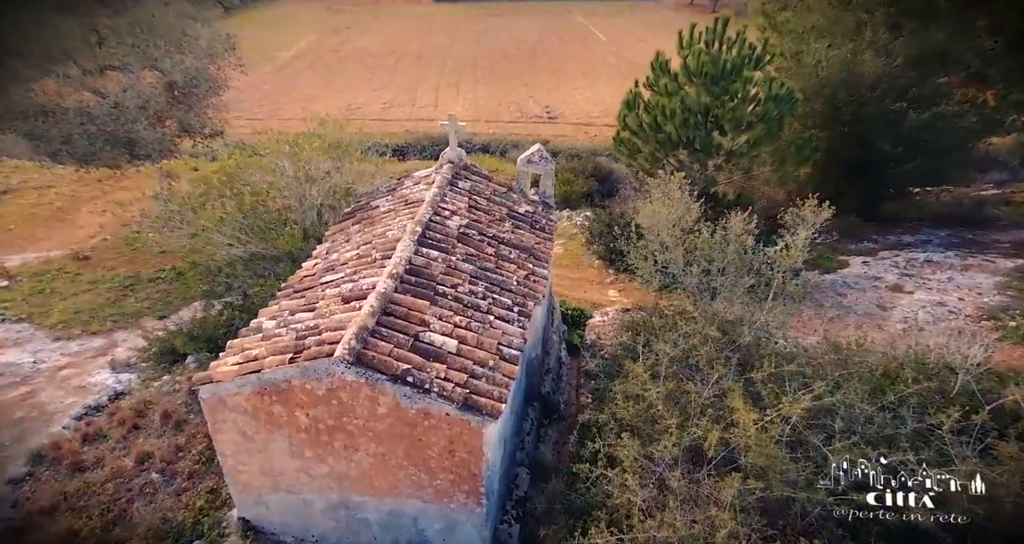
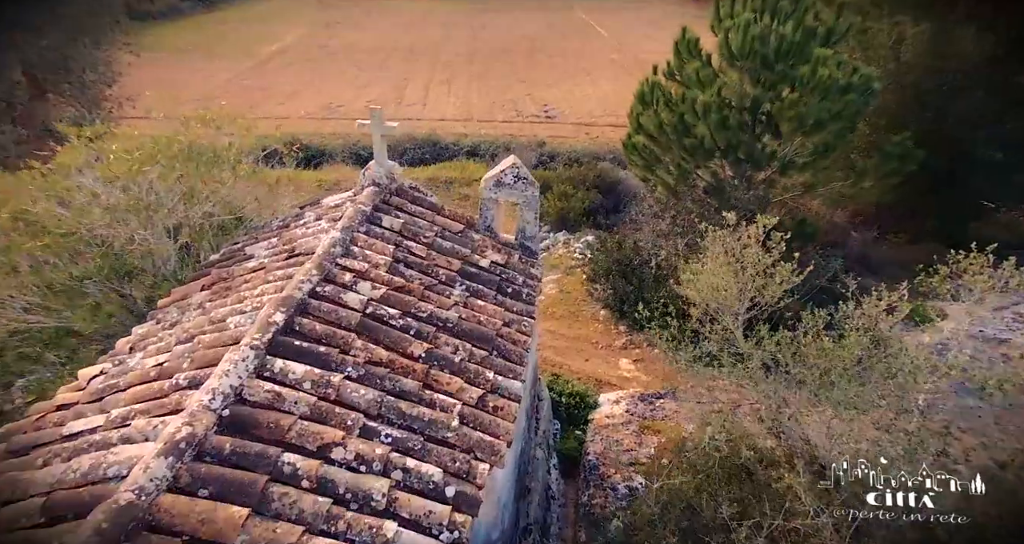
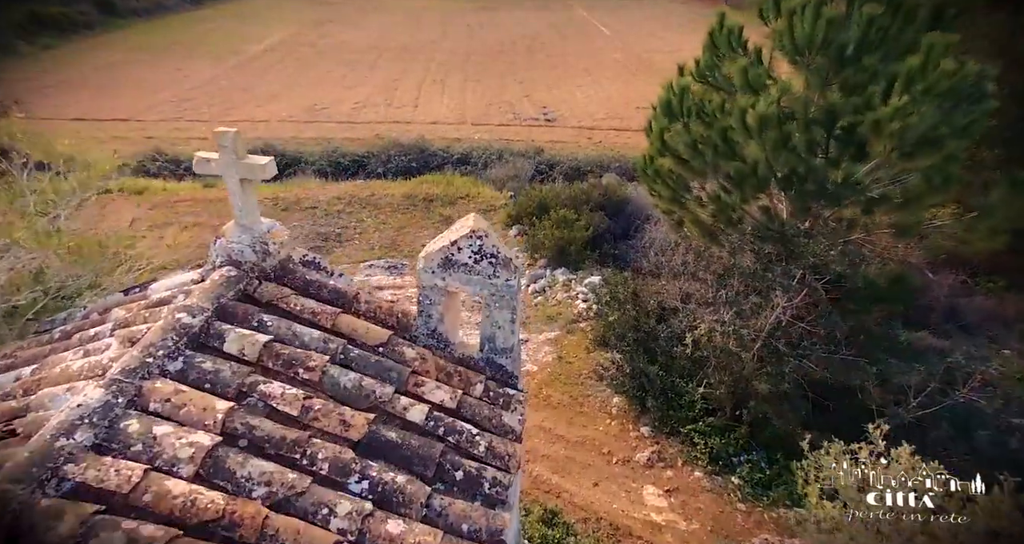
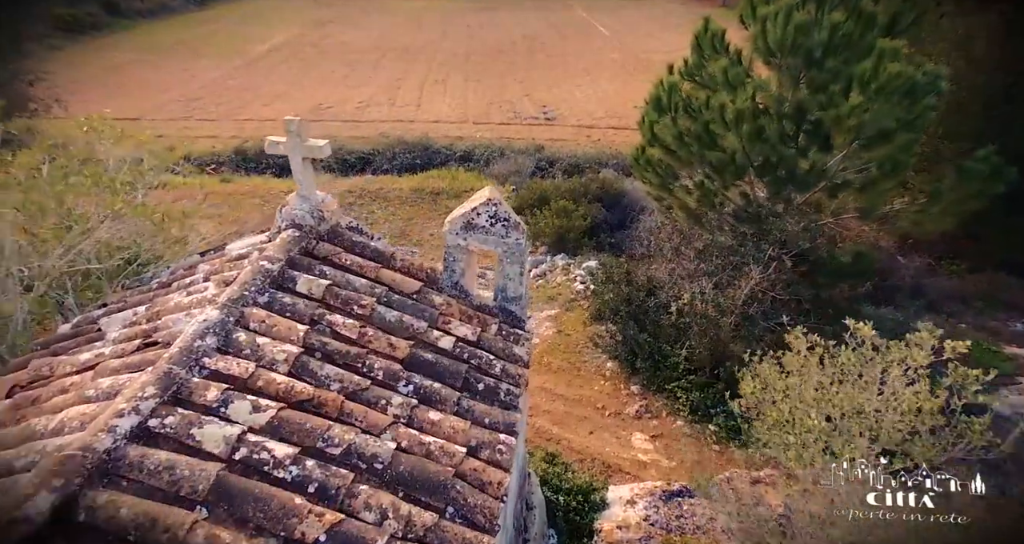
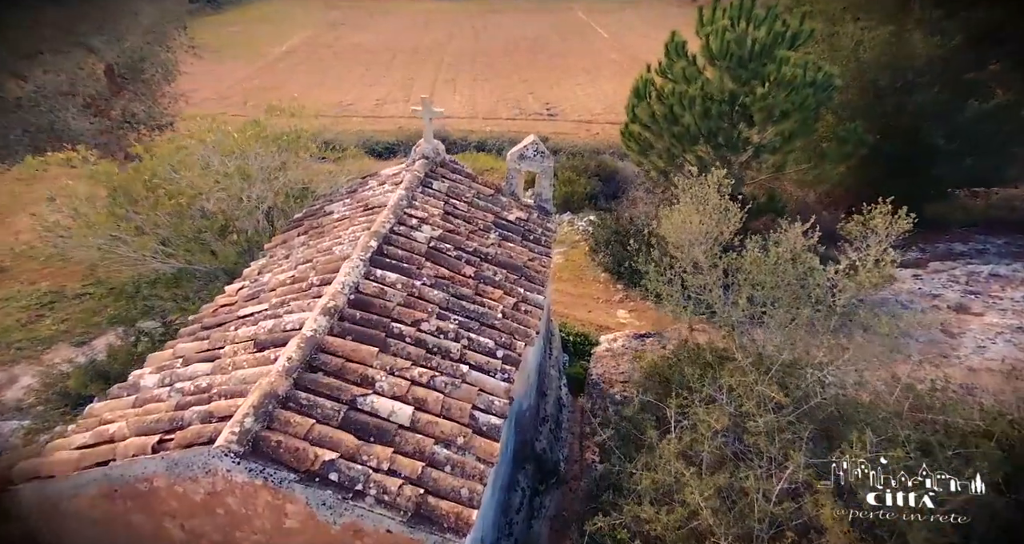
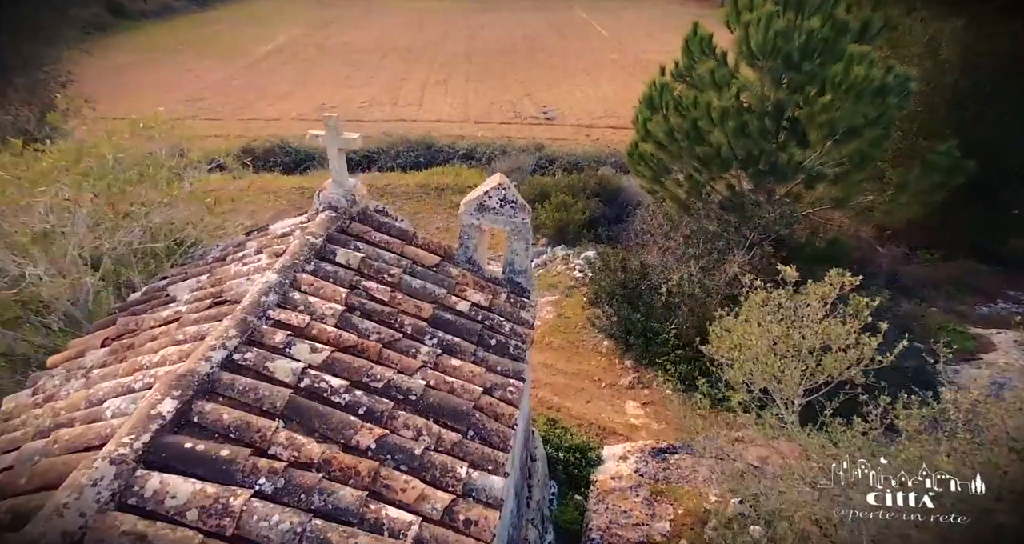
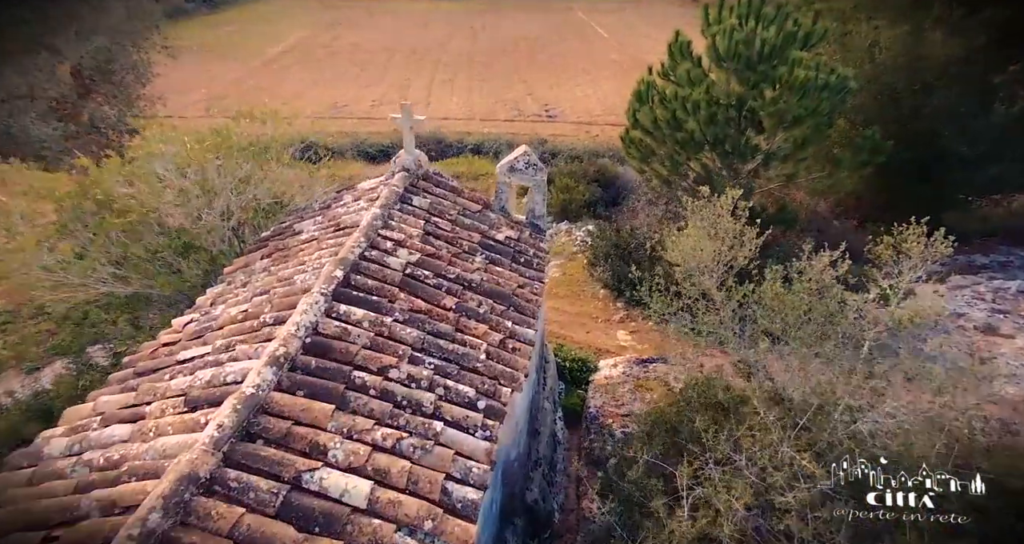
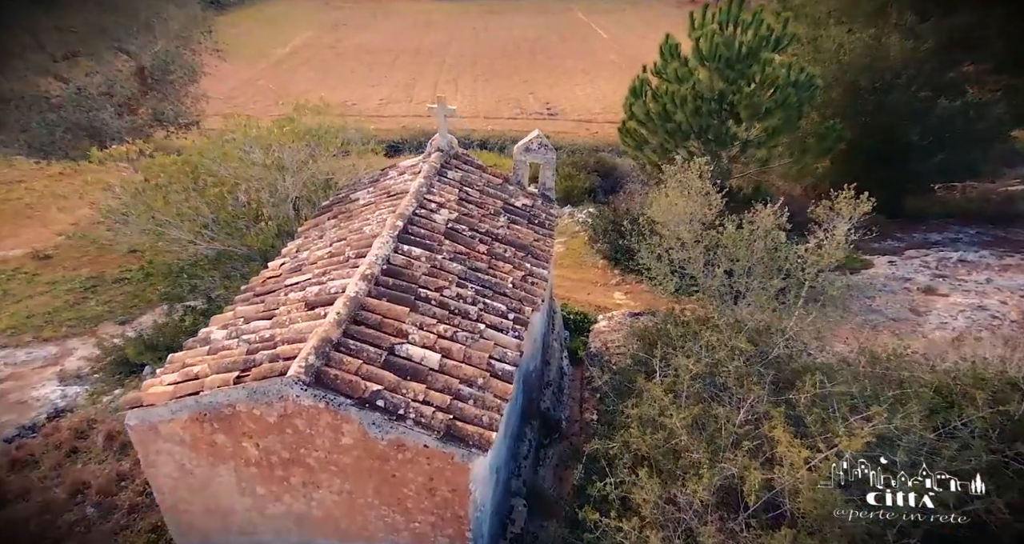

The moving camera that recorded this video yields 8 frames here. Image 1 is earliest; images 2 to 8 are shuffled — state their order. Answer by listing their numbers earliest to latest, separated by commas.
8, 5, 7, 2, 6, 4, 3
